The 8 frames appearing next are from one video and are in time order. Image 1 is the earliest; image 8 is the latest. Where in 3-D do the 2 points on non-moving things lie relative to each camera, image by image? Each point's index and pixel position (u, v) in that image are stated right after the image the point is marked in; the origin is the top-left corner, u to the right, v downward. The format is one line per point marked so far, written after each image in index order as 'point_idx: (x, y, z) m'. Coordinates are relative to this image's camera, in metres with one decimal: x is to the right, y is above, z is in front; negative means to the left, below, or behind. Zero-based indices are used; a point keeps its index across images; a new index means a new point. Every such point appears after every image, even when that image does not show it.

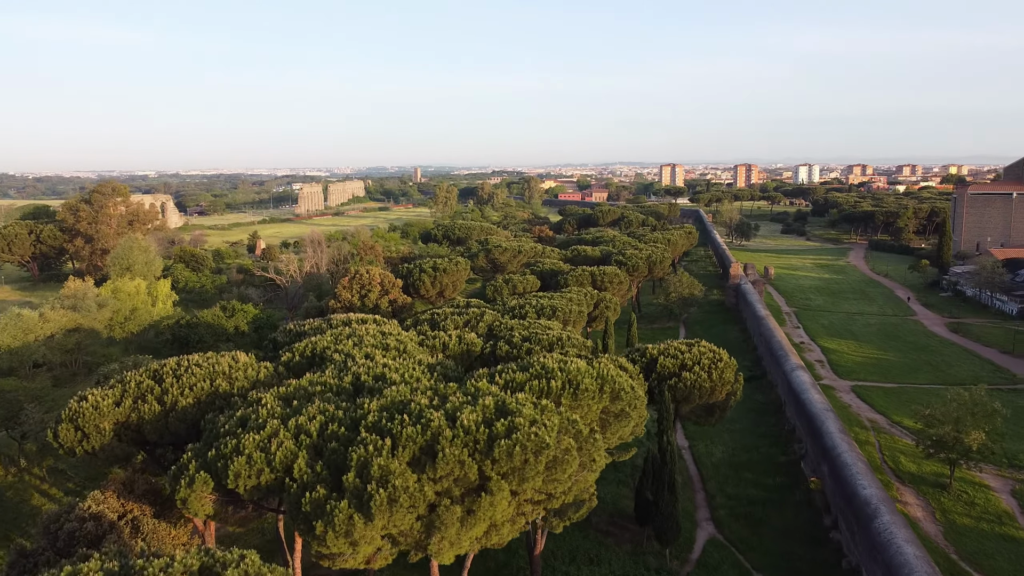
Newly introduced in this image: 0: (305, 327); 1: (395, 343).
0: (-4.0, -0.7, +15.5) m
1: (-2.0, -0.9, +13.6) m
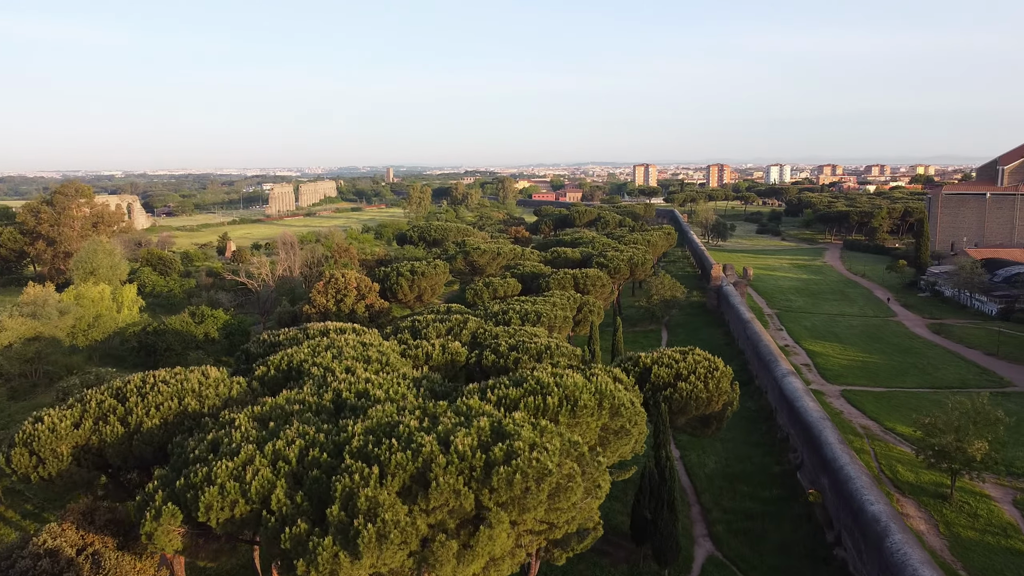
0: (-4.2, -0.9, +14.7) m
1: (-2.1, -1.0, +12.8) m
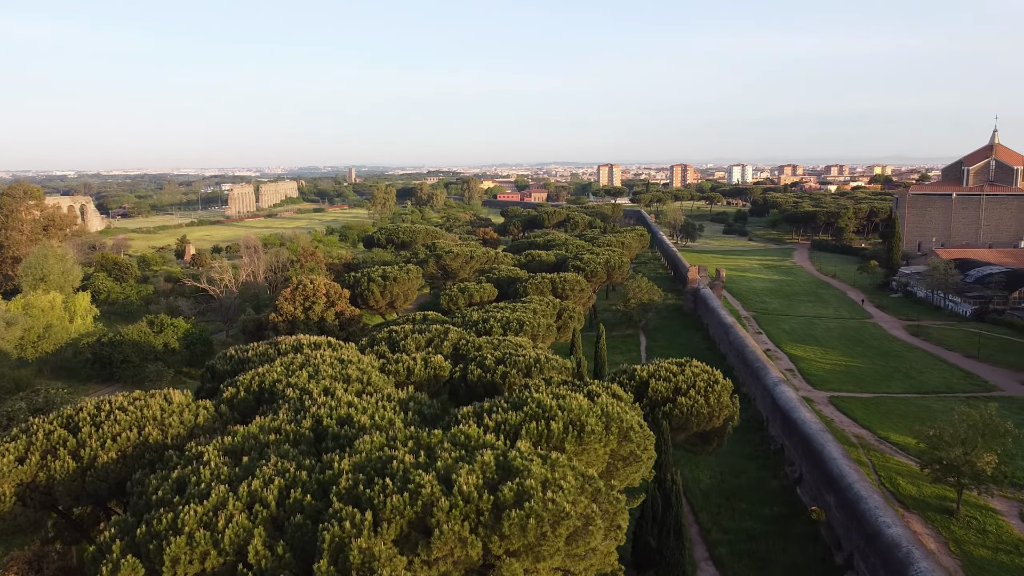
0: (-4.4, -1.1, +13.6) m
1: (-2.3, -1.2, +11.8) m
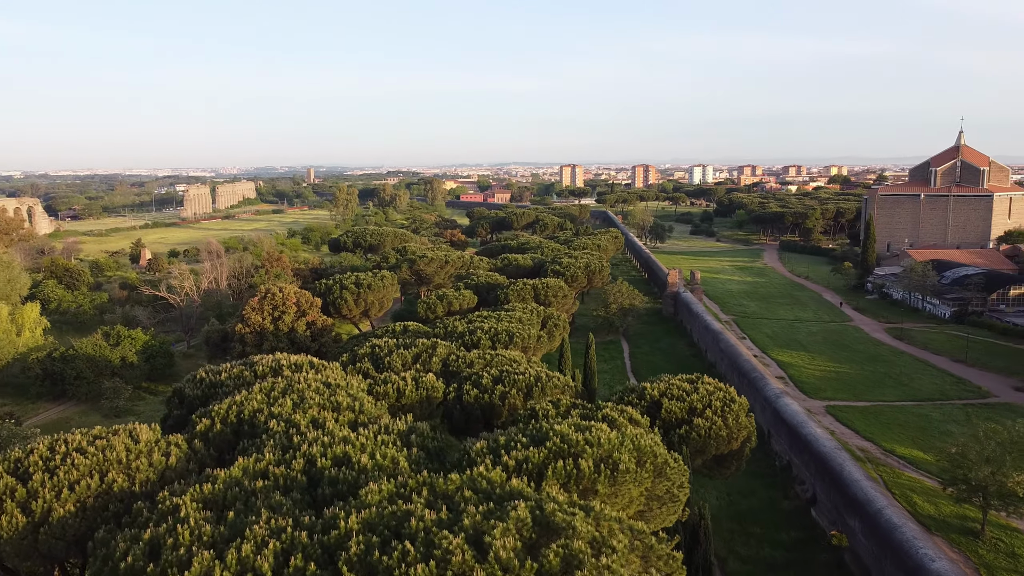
0: (-4.4, -1.3, +12.3) m
1: (-2.2, -1.4, +10.6) m
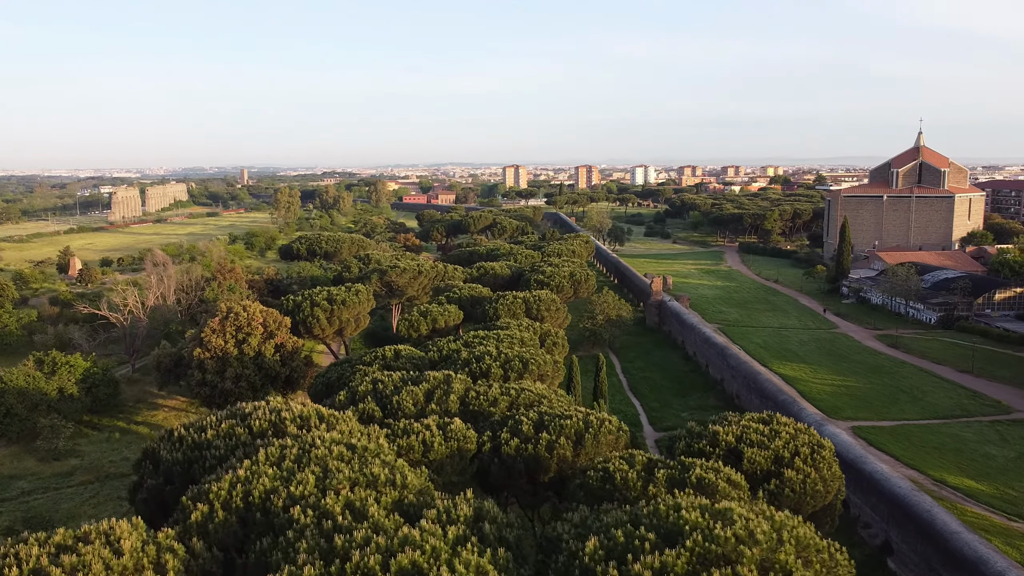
0: (-3.7, -1.8, +9.8) m
1: (-1.3, -1.9, +8.3) m
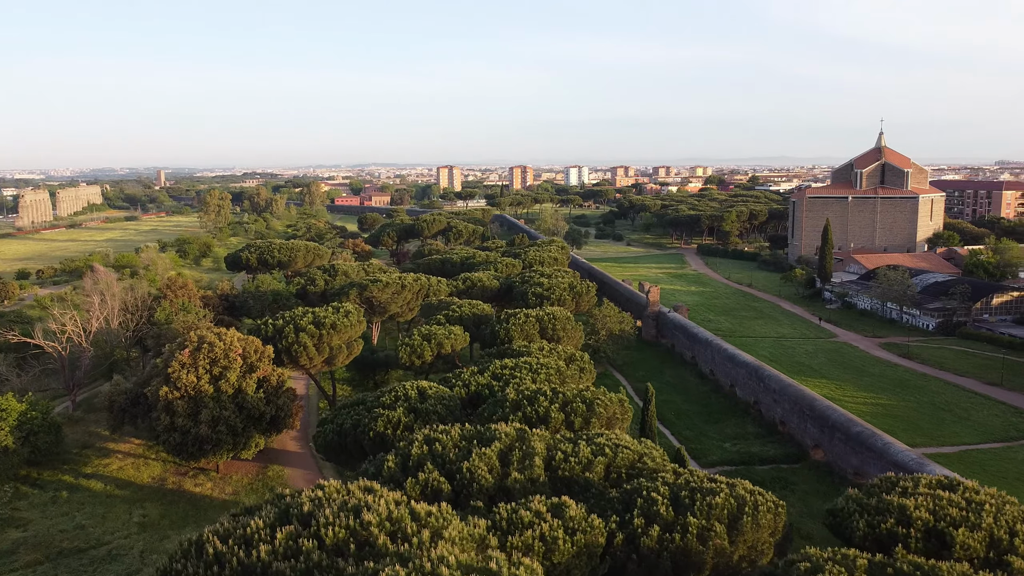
0: (-2.2, -2.2, +6.9) m
1: (+0.3, -2.3, +5.6) m
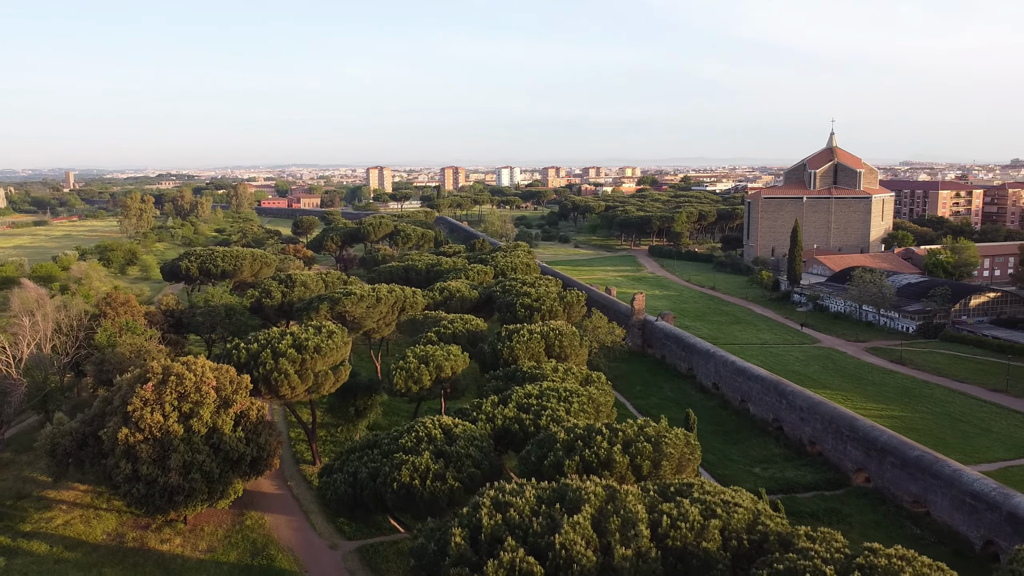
0: (-0.8, -2.6, +4.8) m
1: (+1.8, -2.6, +3.8) m
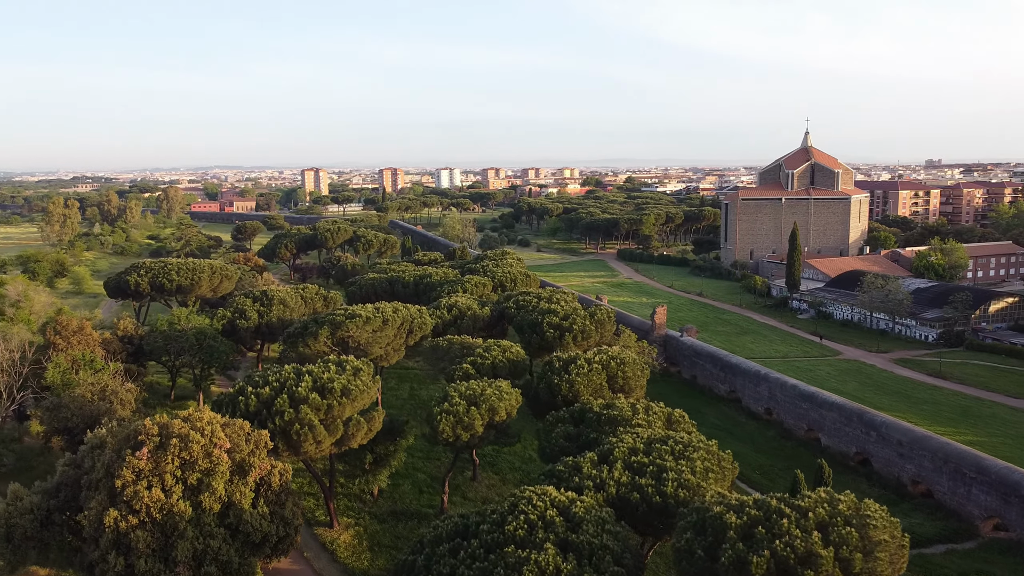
0: (+1.4, -3.0, +2.0) m
1: (+4.1, -3.0, +1.2) m
